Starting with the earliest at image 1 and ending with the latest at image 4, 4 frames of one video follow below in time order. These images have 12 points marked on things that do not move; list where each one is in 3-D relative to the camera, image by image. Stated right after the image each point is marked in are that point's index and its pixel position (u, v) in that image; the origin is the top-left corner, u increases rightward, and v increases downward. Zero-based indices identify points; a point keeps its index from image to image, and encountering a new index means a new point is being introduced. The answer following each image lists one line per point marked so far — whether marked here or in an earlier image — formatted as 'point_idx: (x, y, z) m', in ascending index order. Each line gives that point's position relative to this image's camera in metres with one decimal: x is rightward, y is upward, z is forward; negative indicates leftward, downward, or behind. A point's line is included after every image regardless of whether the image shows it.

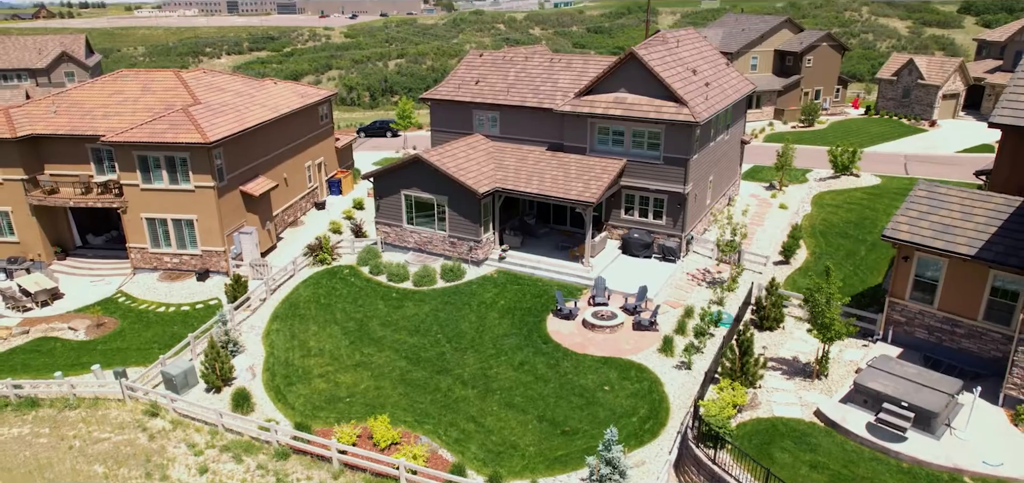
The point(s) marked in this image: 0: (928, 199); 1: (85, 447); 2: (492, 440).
0: (+11.8, +1.2, +18.4) m
1: (-12.7, -6.2, +19.4) m
2: (-0.6, -5.5, +18.1) m
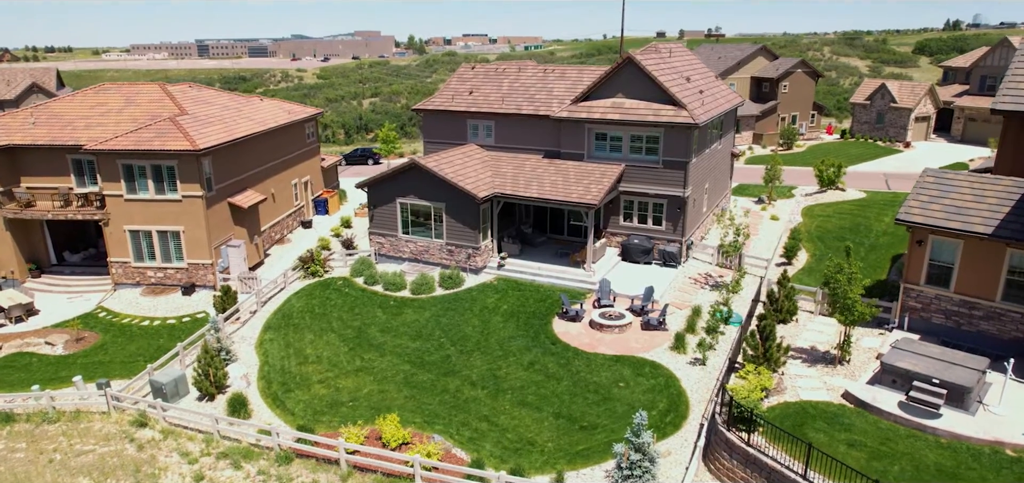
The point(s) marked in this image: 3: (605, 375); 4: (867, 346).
0: (+12.1, +1.6, +18.5) m
1: (-12.3, -6.1, +18.0) m
2: (-0.1, -5.2, +17.3) m
3: (+2.8, -4.0, +19.6) m
4: (+9.8, -2.9, +18.1) m
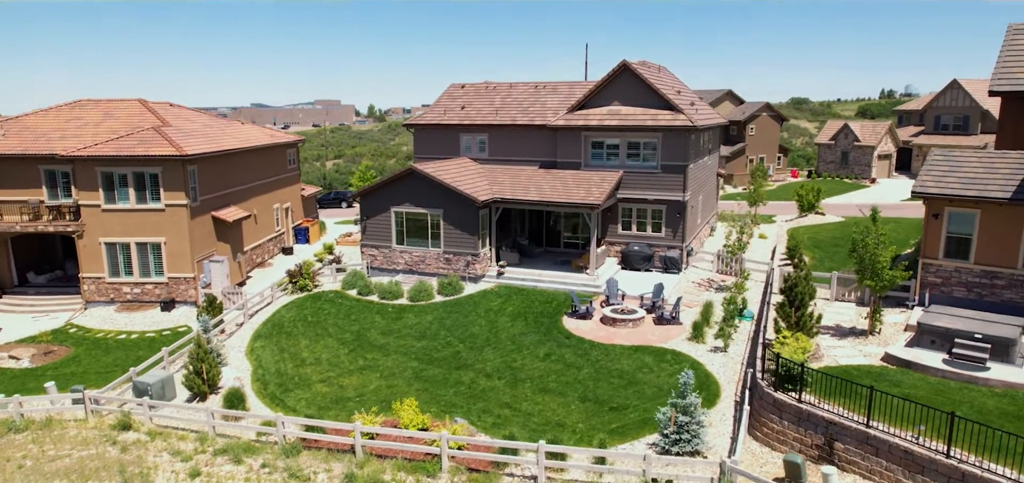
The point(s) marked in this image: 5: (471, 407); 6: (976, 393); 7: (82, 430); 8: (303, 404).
0: (+12.5, +2.3, +18.8) m
1: (-11.6, -5.5, +16.1) m
2: (+0.5, -4.4, +16.2) m
3: (+3.3, -3.5, +18.8) m
4: (+10.4, -2.2, +17.8) m
5: (-1.1, -4.3, +17.0) m
6: (+9.5, -3.1, +13.3) m
7: (-11.7, -5.1, +17.8) m
8: (-5.8, -4.5, +18.0) m
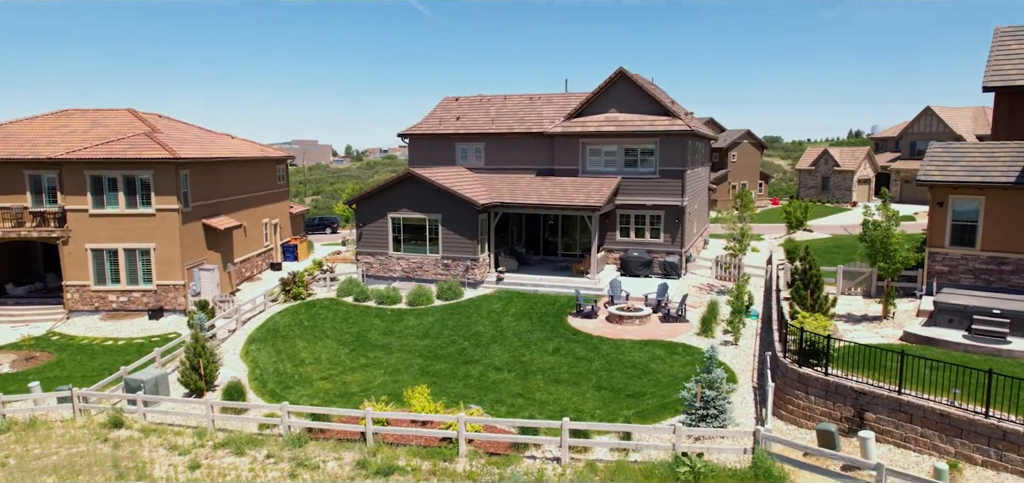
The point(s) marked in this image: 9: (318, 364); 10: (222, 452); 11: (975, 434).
0: (+12.8, +2.6, +19.1) m
1: (-11.3, -5.1, +15.1) m
2: (+0.9, -4.0, +15.7) m
3: (+3.5, -3.2, +18.4) m
4: (+10.7, -1.8, +17.7) m
5: (-0.7, -3.9, +16.5) m
6: (+9.9, -2.5, +13.2) m
7: (-11.4, -4.8, +16.8) m
8: (-5.5, -4.2, +17.3) m
9: (-5.8, -3.7, +19.7) m
10: (-6.6, -4.8, +15.0) m
11: (+7.8, -3.2, +11.1) m
